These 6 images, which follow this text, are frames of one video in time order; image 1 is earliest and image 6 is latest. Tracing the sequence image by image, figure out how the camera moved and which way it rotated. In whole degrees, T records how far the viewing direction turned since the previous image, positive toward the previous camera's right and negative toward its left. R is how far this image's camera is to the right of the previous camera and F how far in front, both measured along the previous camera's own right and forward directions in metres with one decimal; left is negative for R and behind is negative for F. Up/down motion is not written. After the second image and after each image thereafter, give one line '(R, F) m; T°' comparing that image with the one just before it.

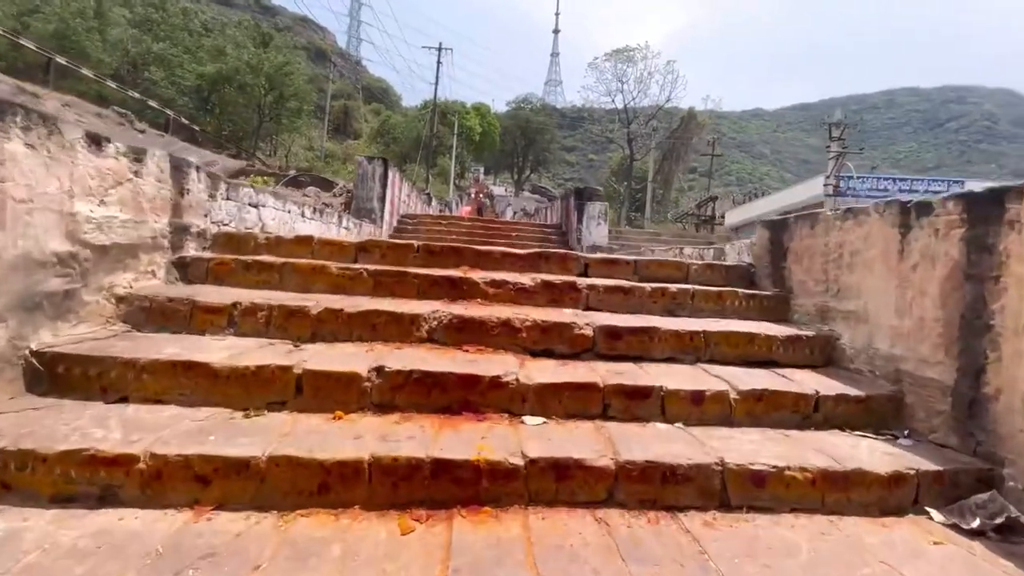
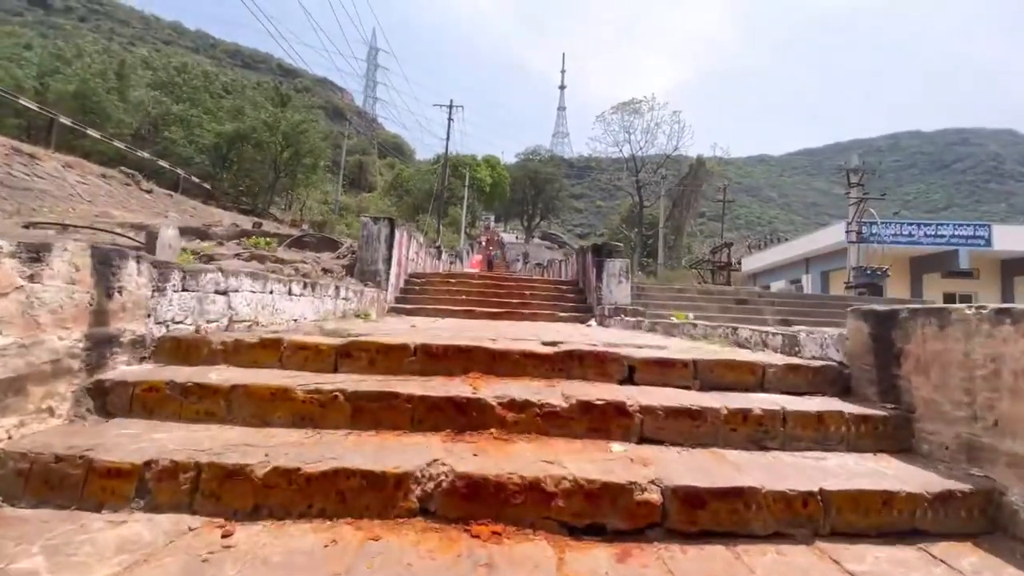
(-0.1, +0.7) m; -1°
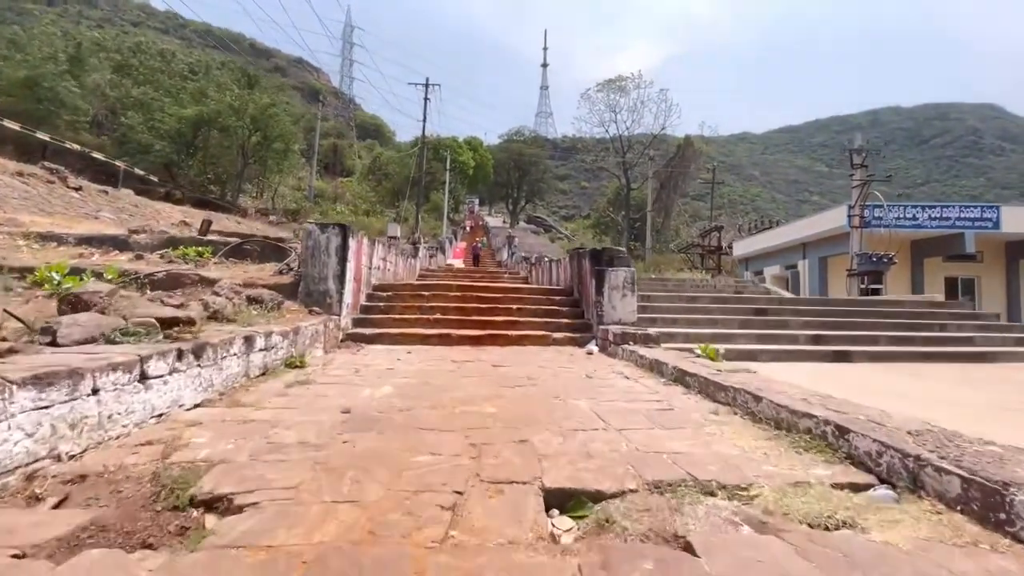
(+0.1, +1.5) m; +2°
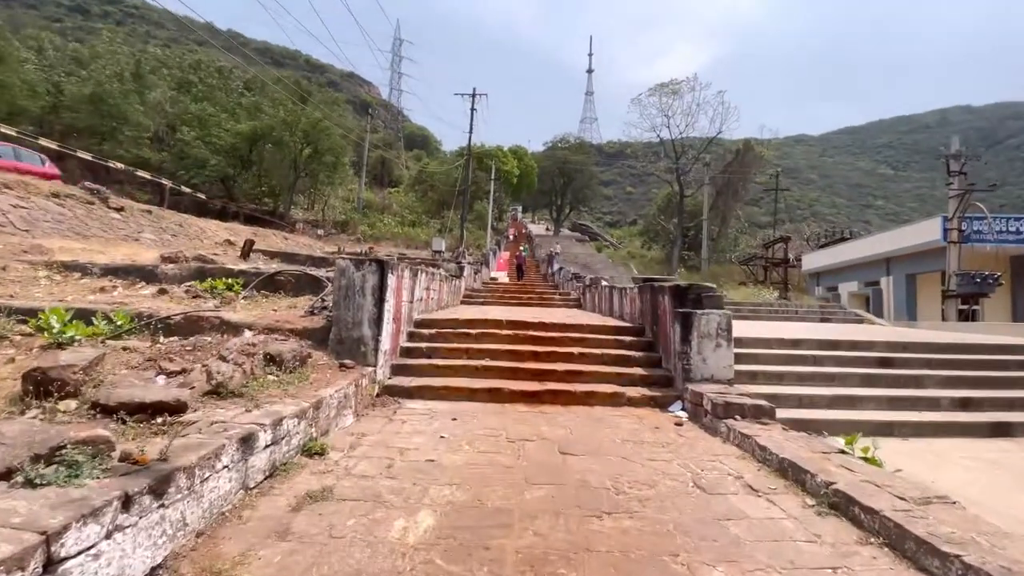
(-0.3, +1.1) m; -5°
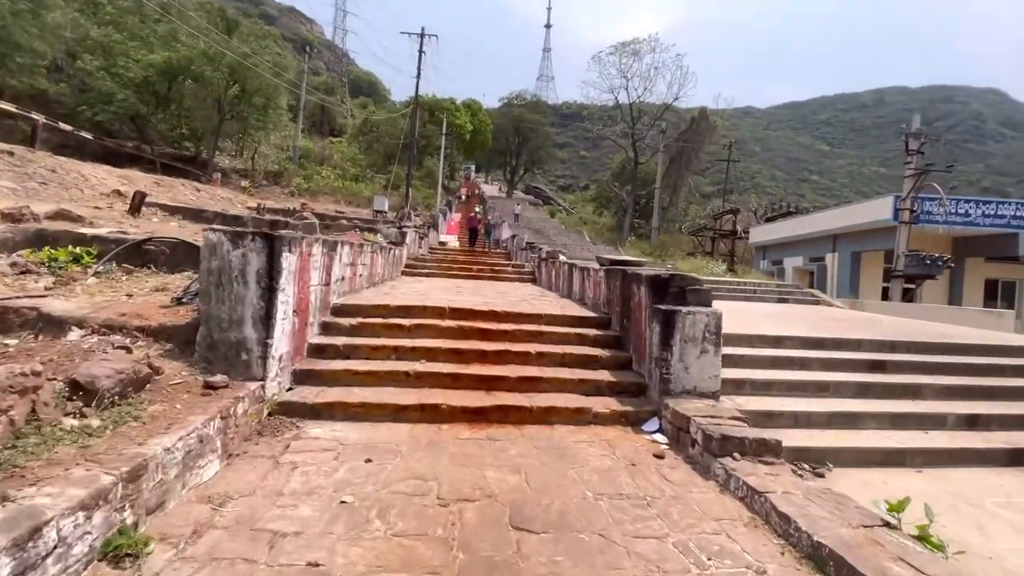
(+0.1, +1.3) m; +6°
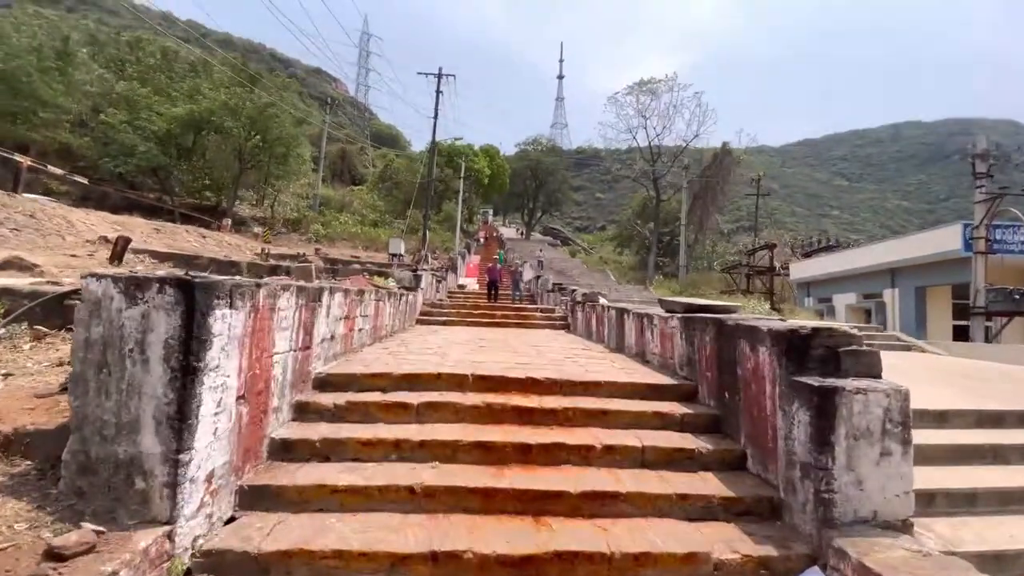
(-0.3, +1.6) m; -2°
